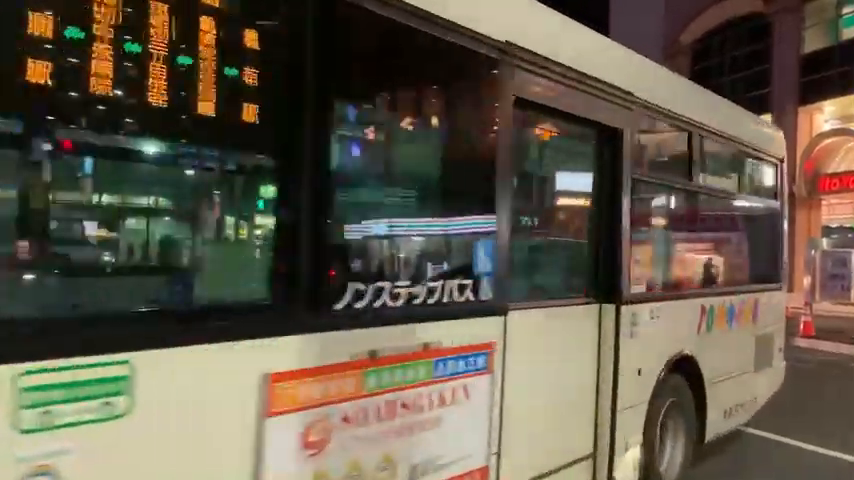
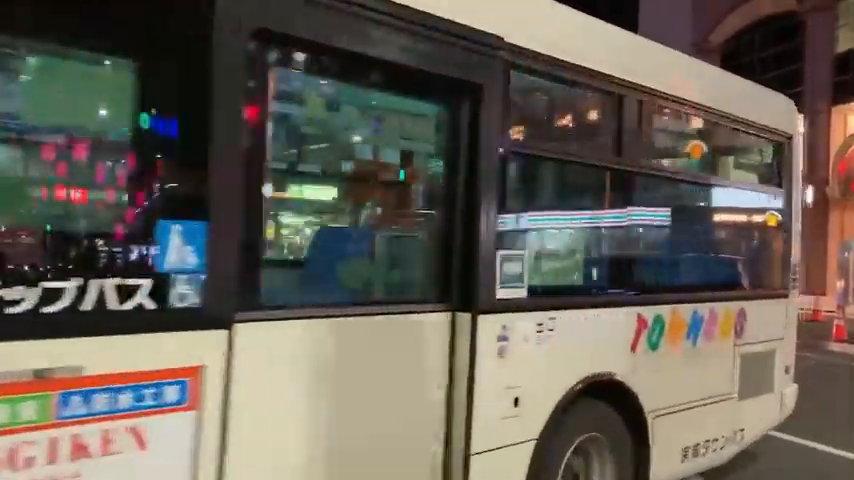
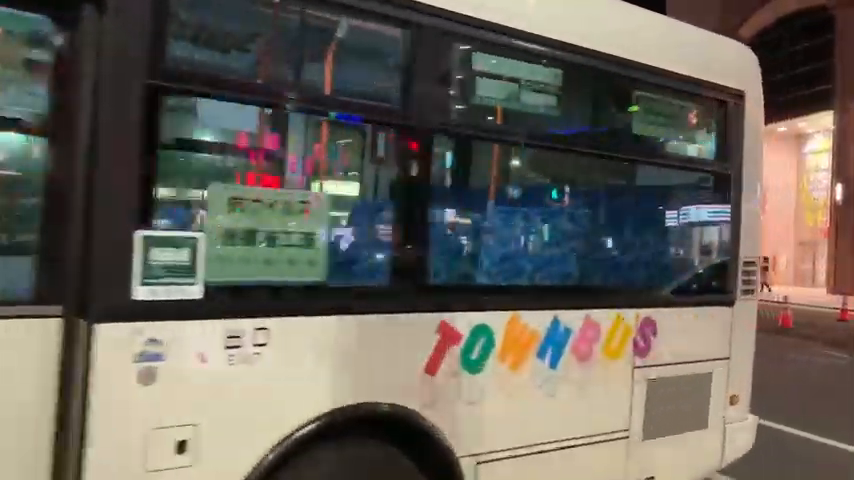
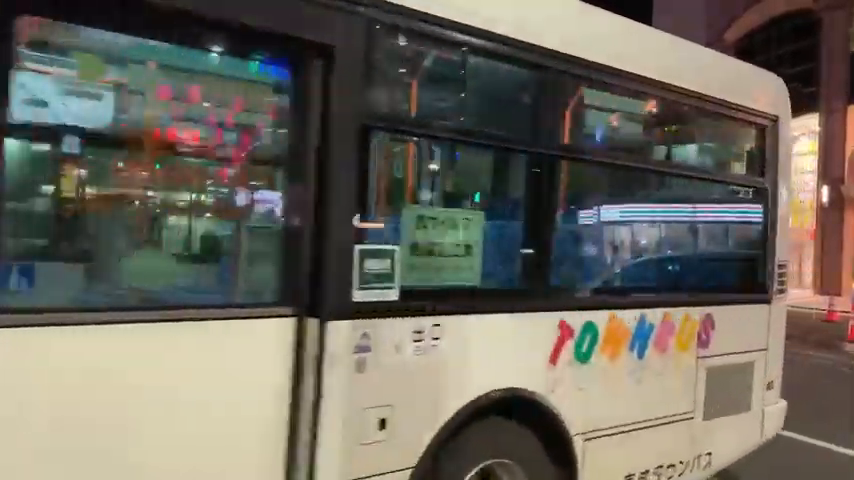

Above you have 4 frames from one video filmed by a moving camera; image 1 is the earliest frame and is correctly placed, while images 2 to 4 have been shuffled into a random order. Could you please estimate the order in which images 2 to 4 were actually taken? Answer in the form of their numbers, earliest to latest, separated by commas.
2, 4, 3
